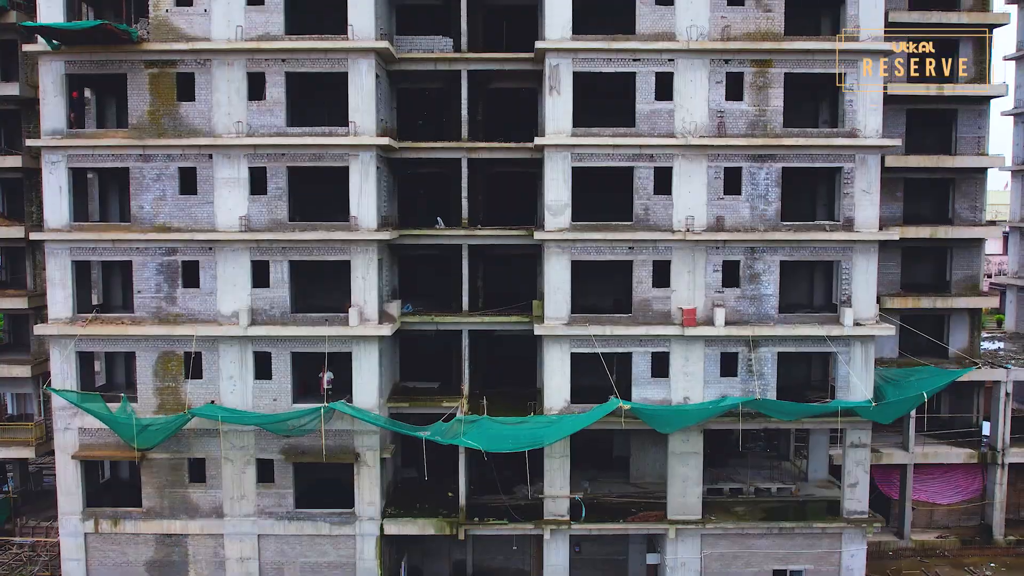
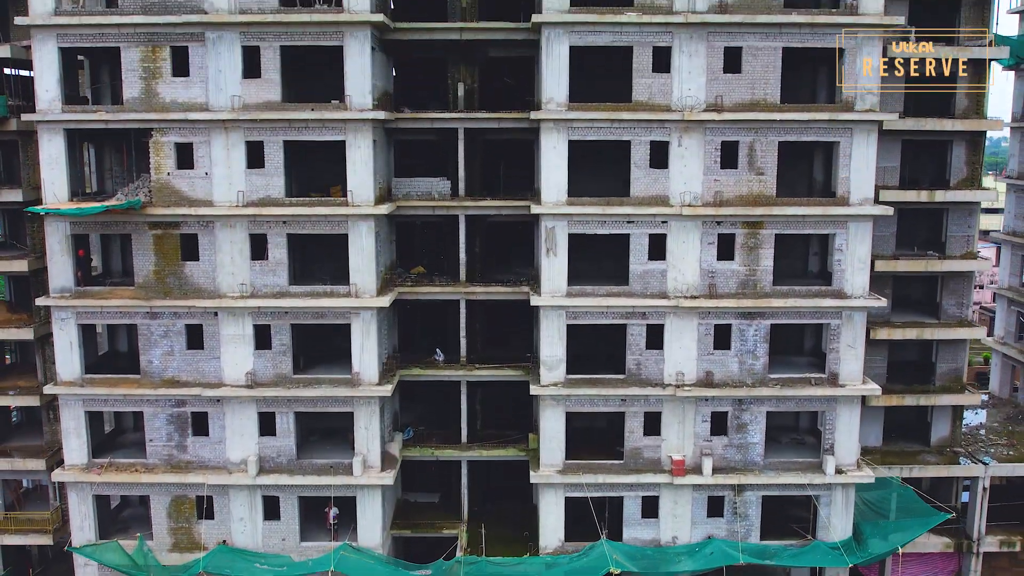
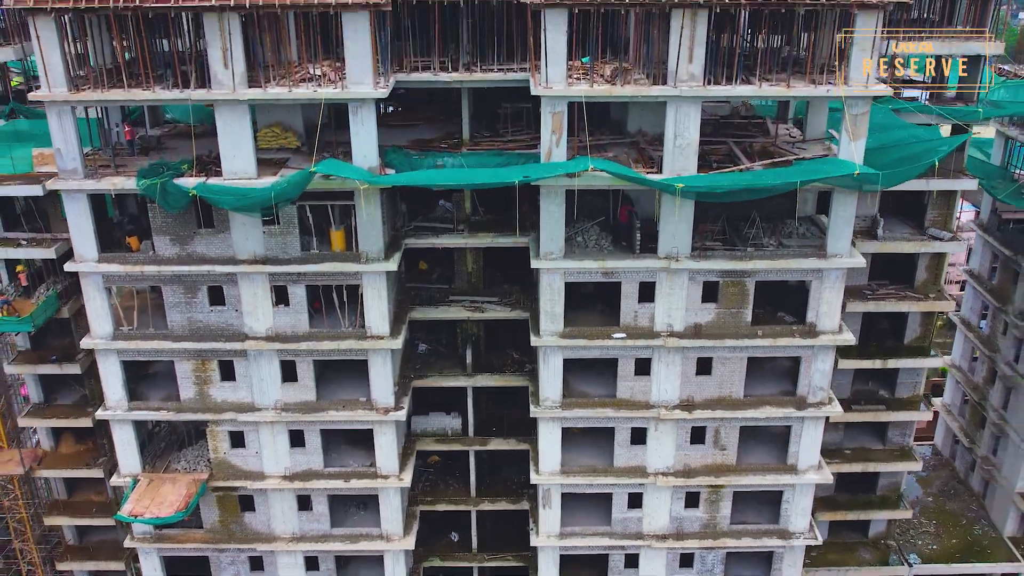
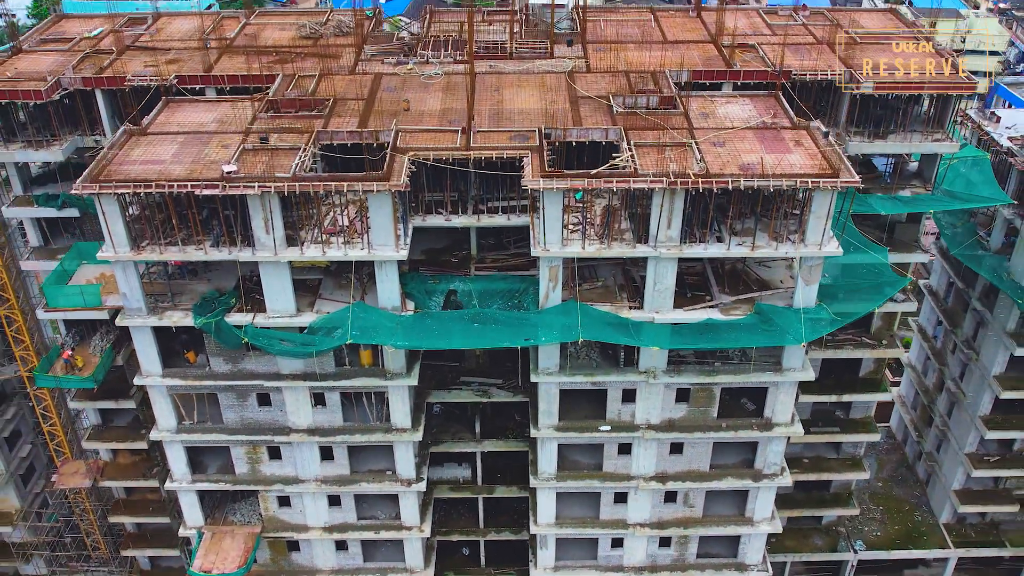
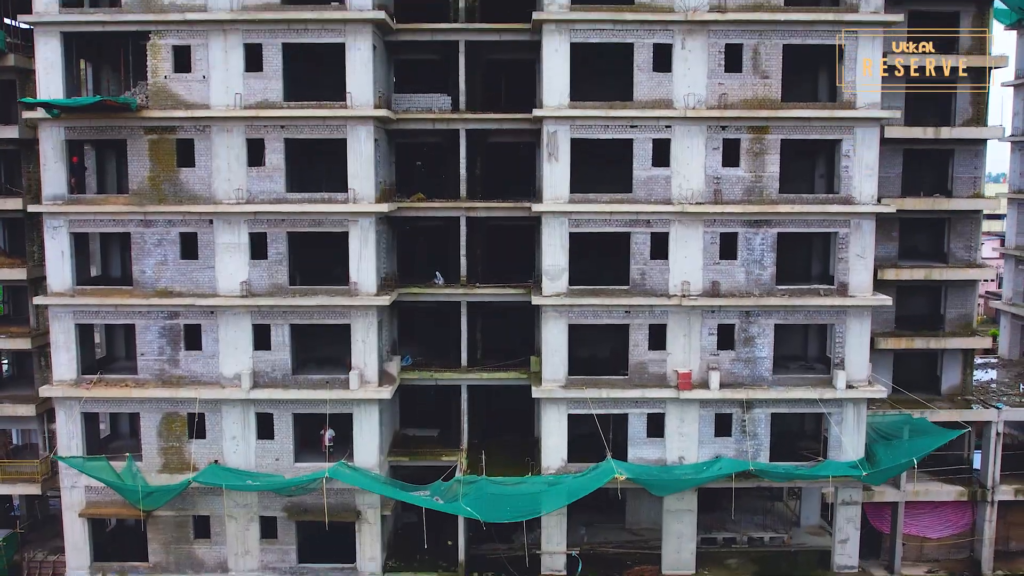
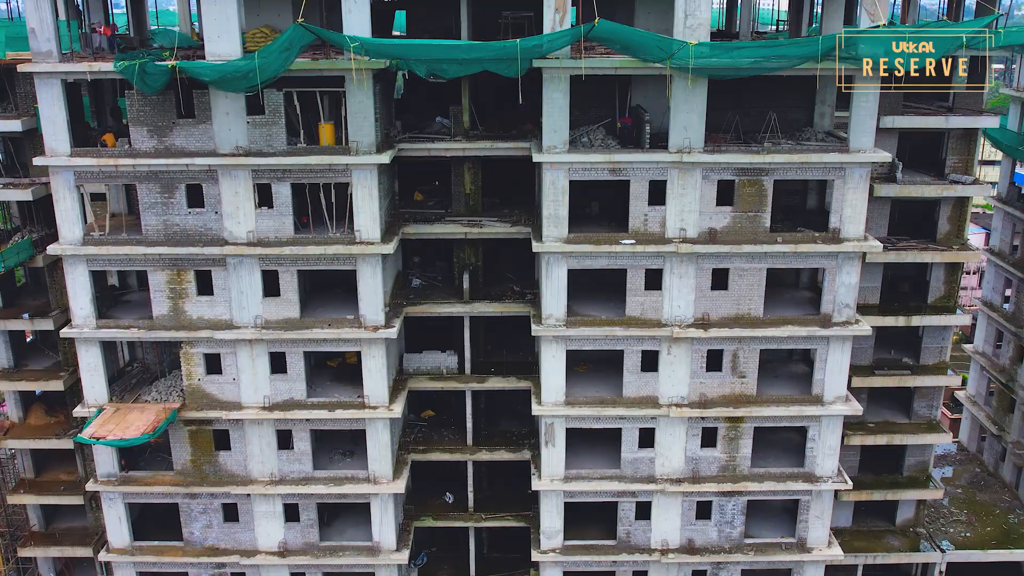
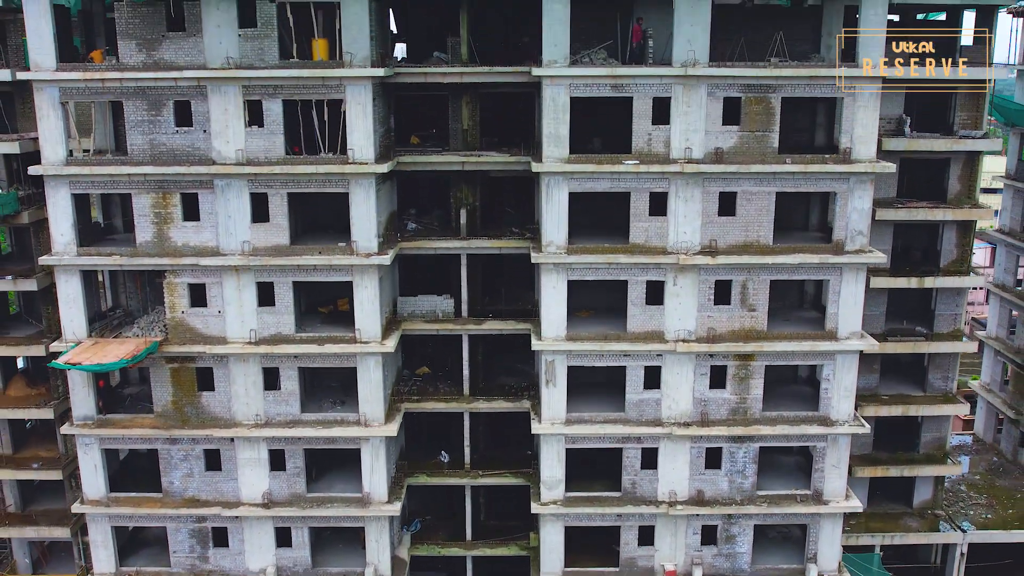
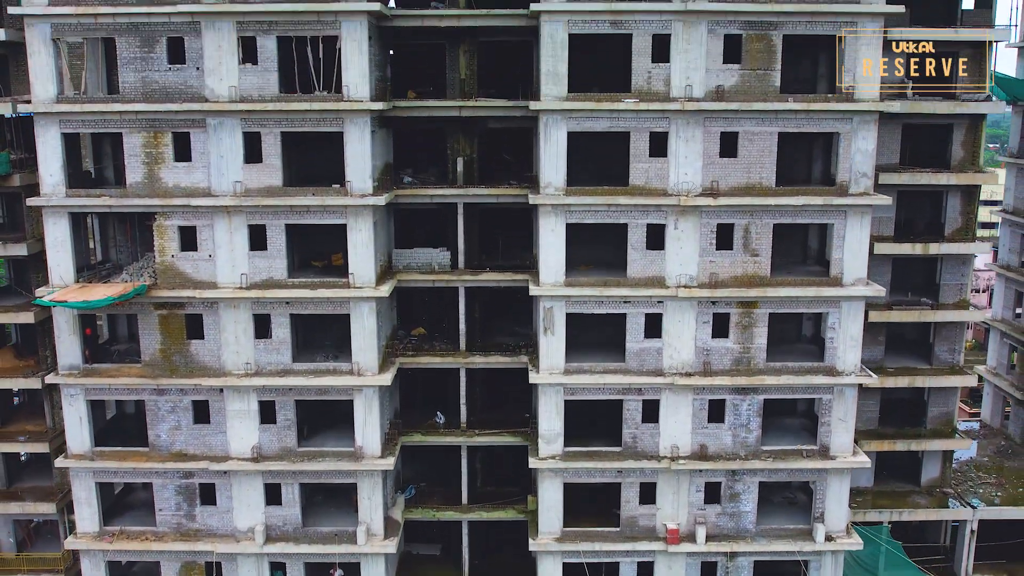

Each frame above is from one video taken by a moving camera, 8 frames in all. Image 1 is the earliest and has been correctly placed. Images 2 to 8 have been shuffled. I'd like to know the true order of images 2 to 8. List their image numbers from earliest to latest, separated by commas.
5, 2, 8, 7, 6, 3, 4
